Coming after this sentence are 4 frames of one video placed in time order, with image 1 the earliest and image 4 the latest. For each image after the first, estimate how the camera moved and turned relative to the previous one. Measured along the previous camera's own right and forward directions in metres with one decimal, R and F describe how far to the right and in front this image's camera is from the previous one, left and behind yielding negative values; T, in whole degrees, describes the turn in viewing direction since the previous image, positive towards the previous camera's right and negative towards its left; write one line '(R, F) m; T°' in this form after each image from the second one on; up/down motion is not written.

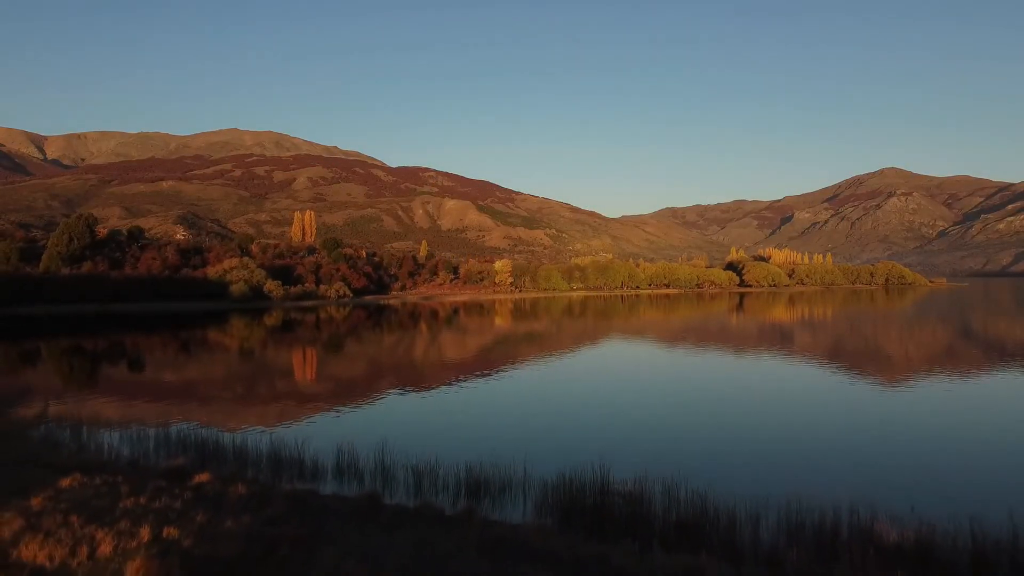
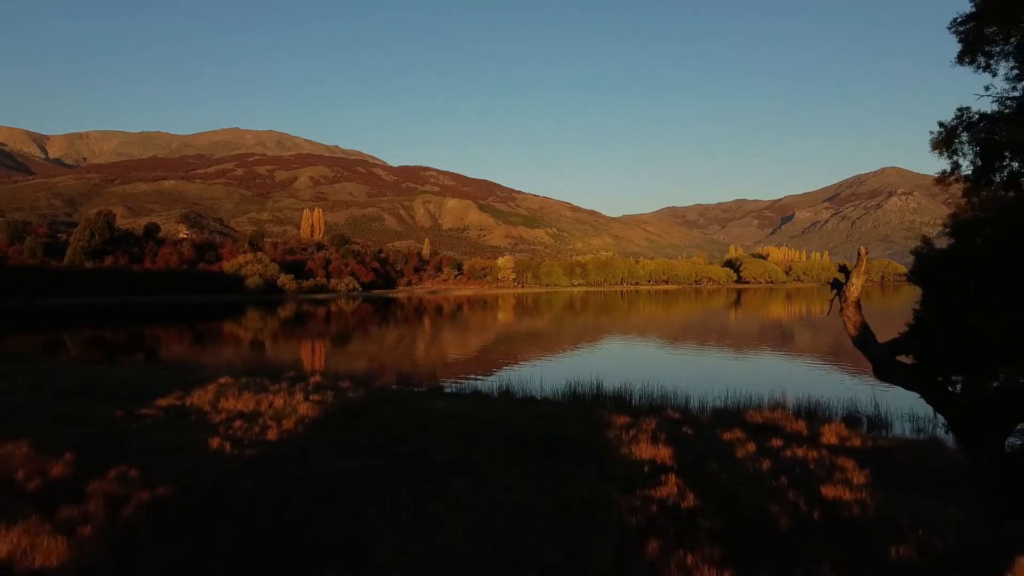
(-0.7, -5.9) m; 0°
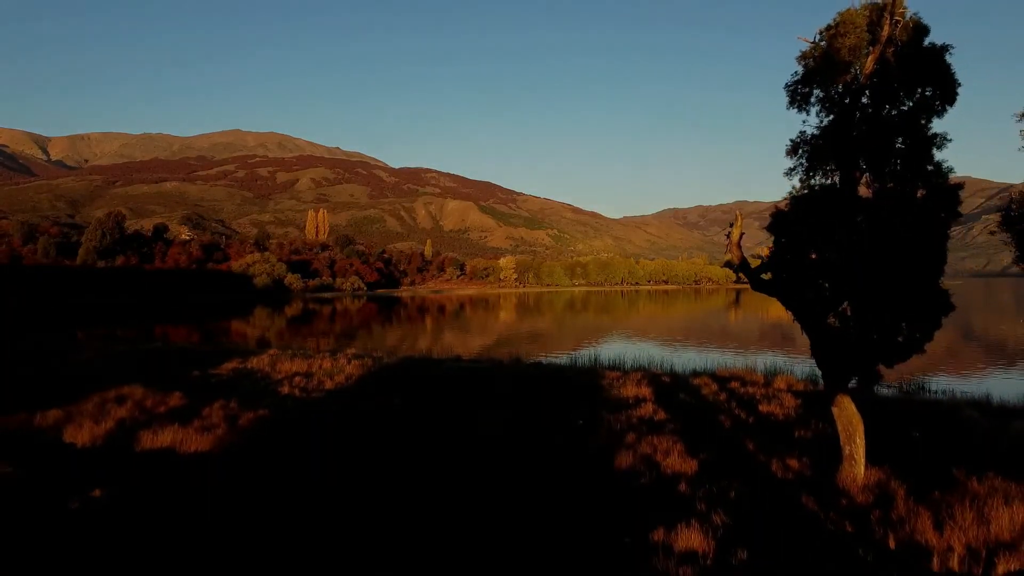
(-0.3, -3.2) m; 0°
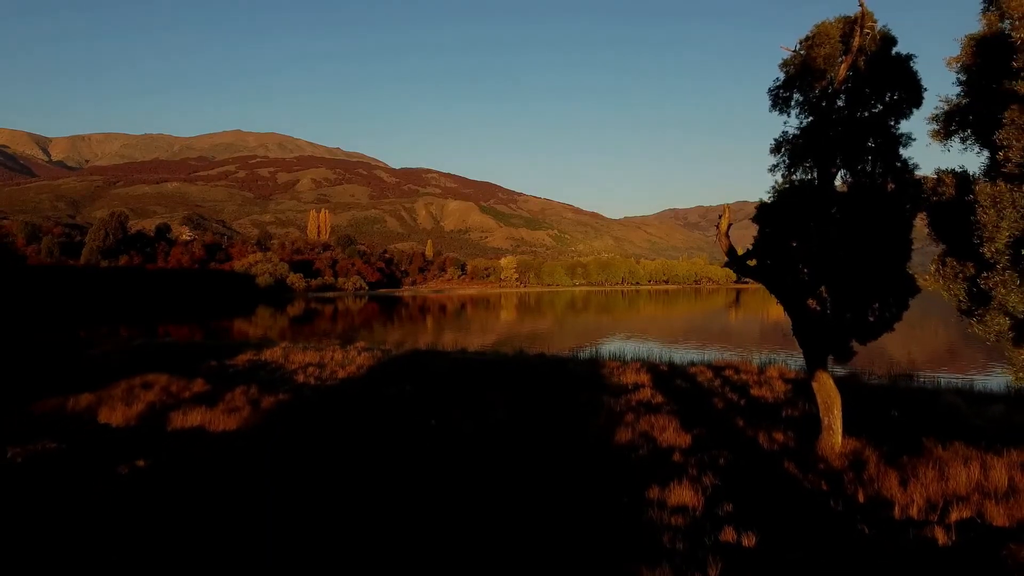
(-0.1, -0.8) m; 0°
